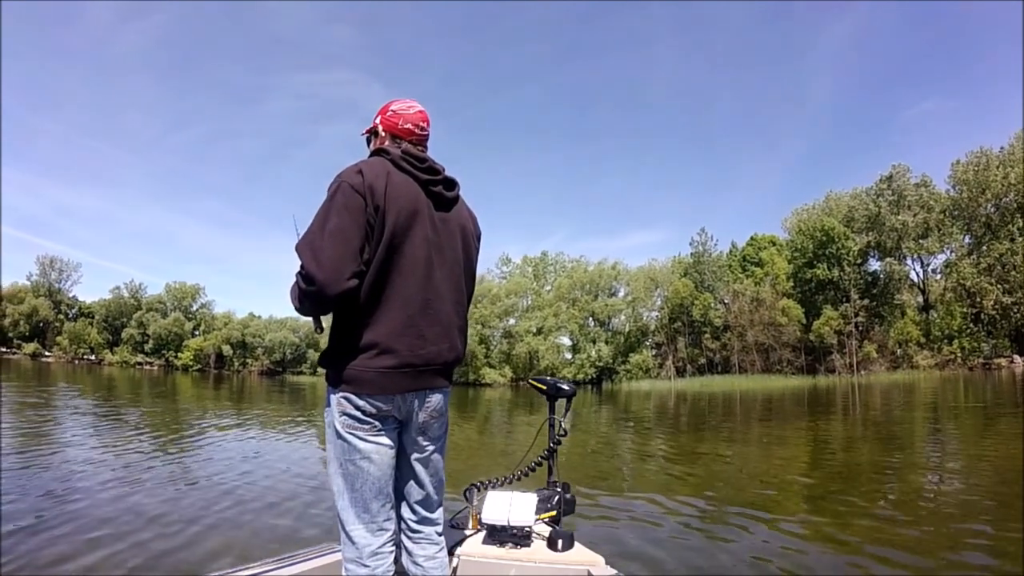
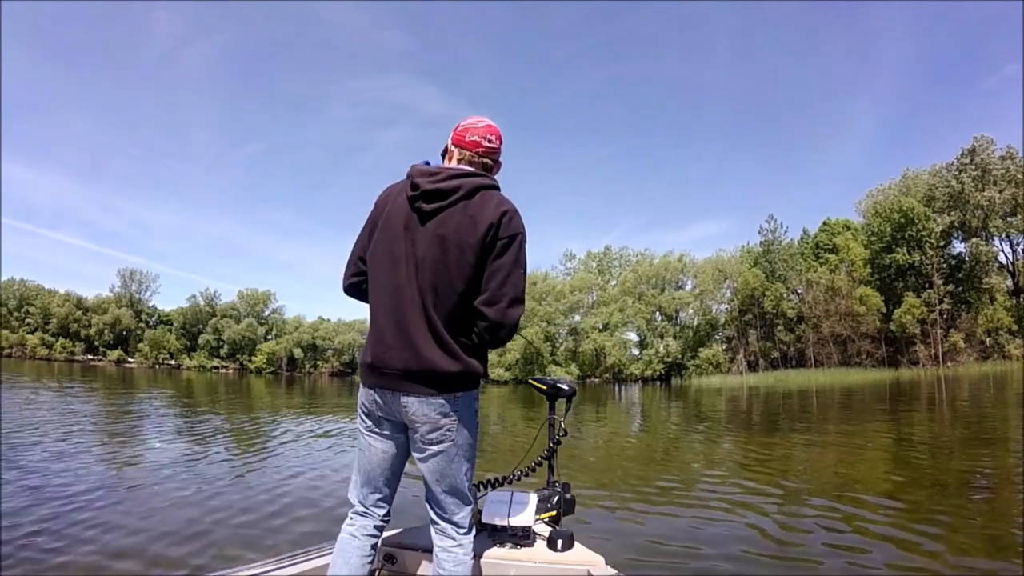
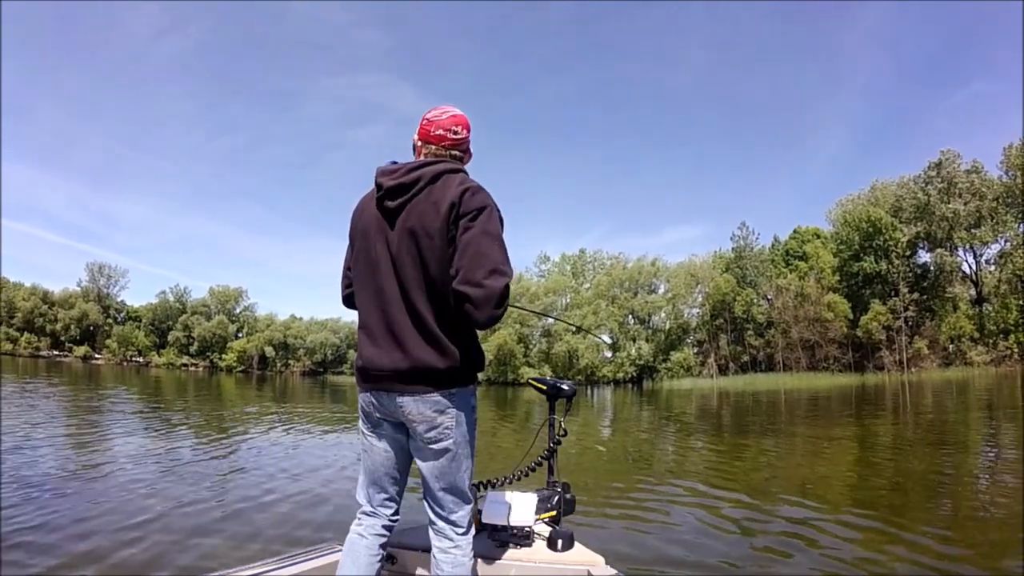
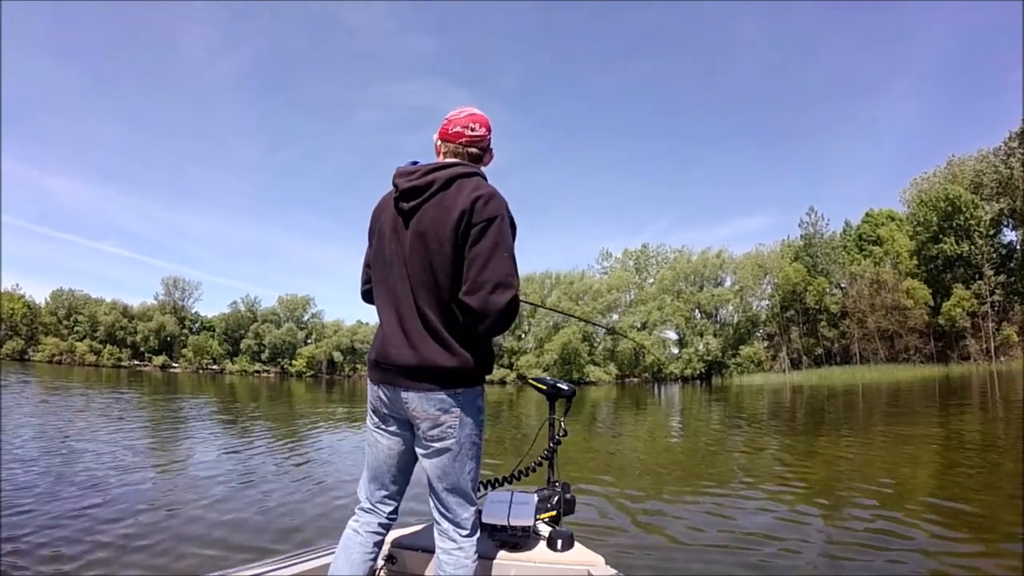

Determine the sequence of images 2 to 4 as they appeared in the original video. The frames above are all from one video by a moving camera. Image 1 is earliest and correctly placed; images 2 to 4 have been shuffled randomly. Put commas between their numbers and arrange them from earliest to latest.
3, 2, 4
